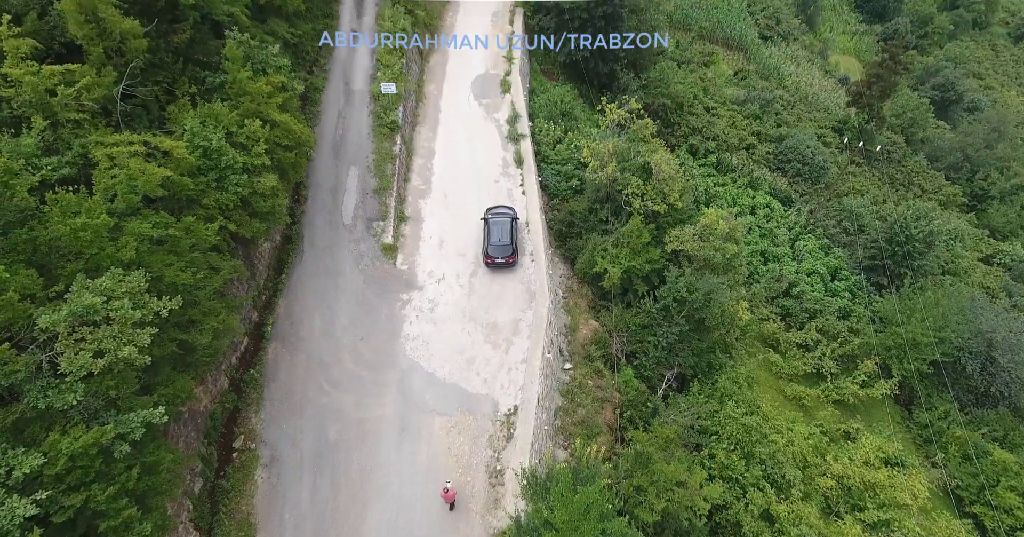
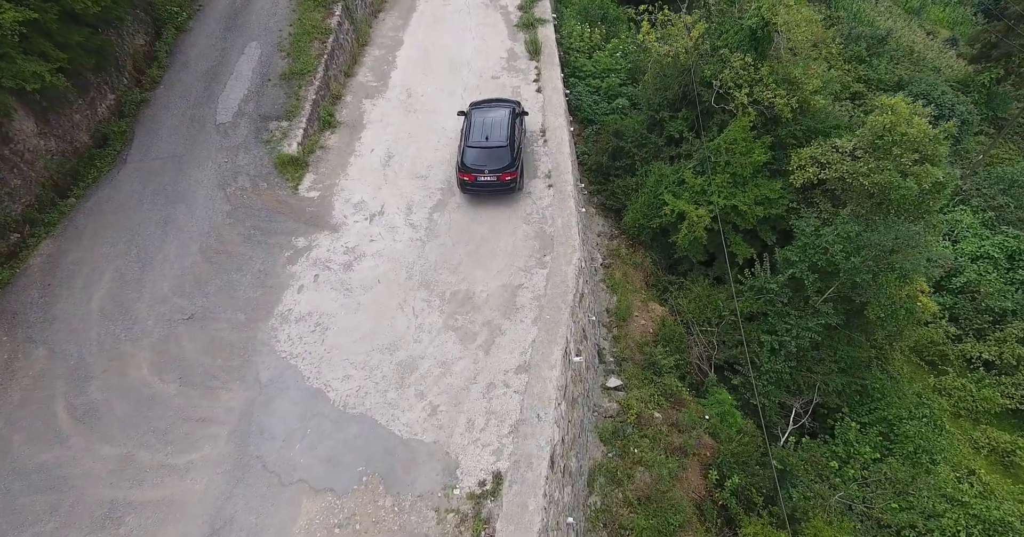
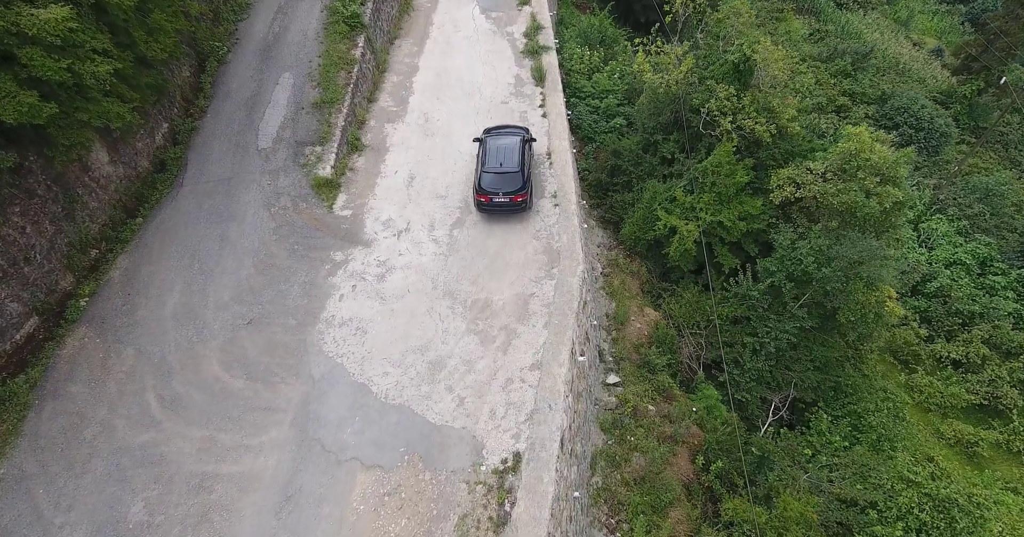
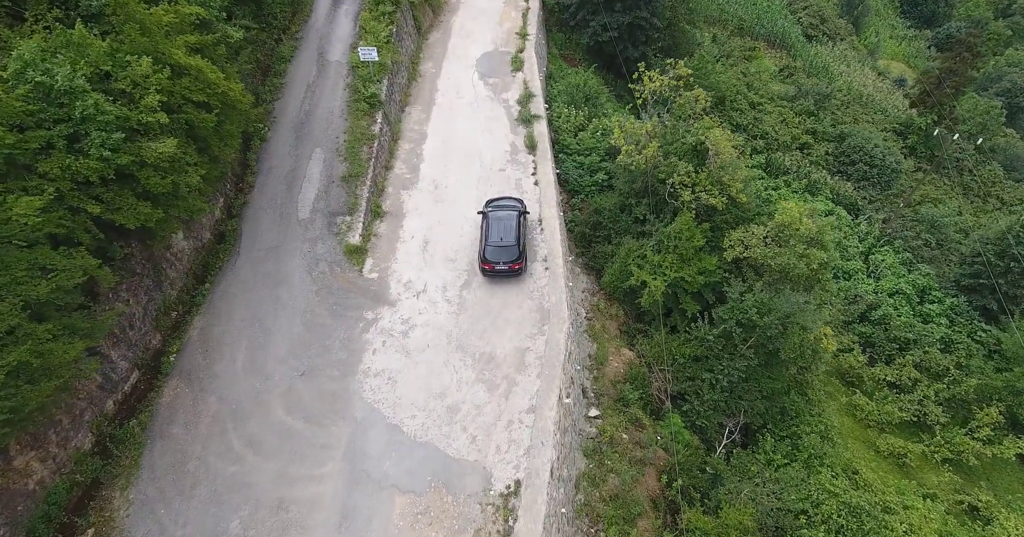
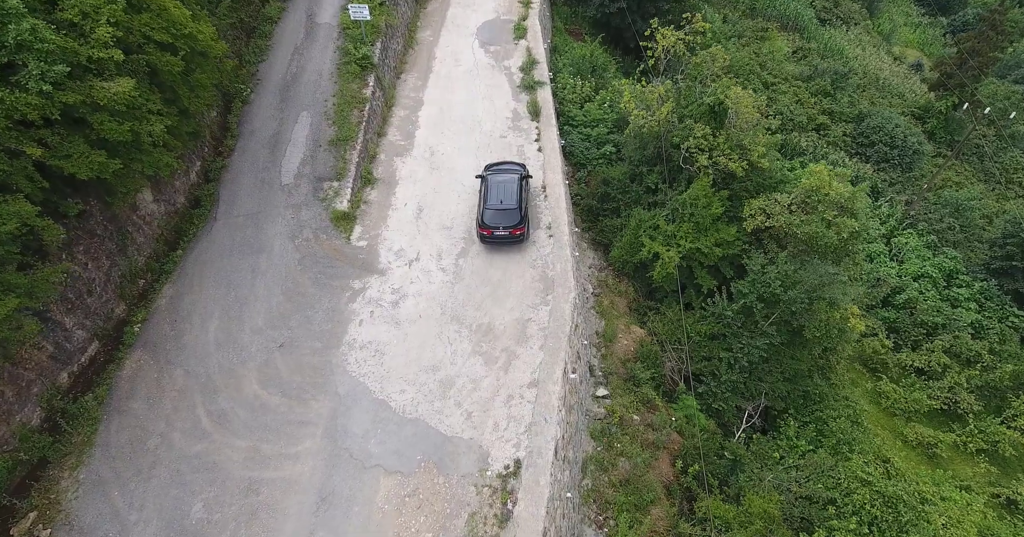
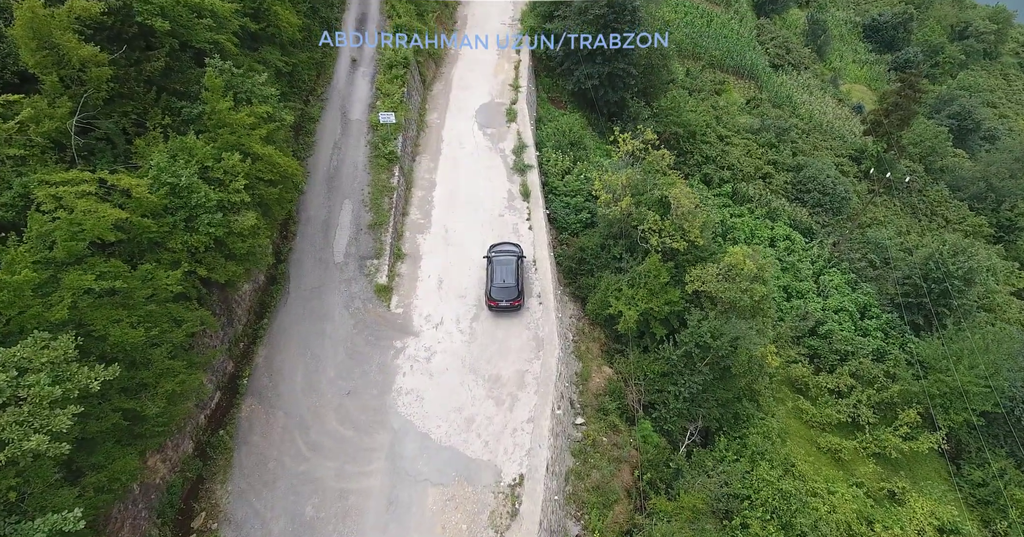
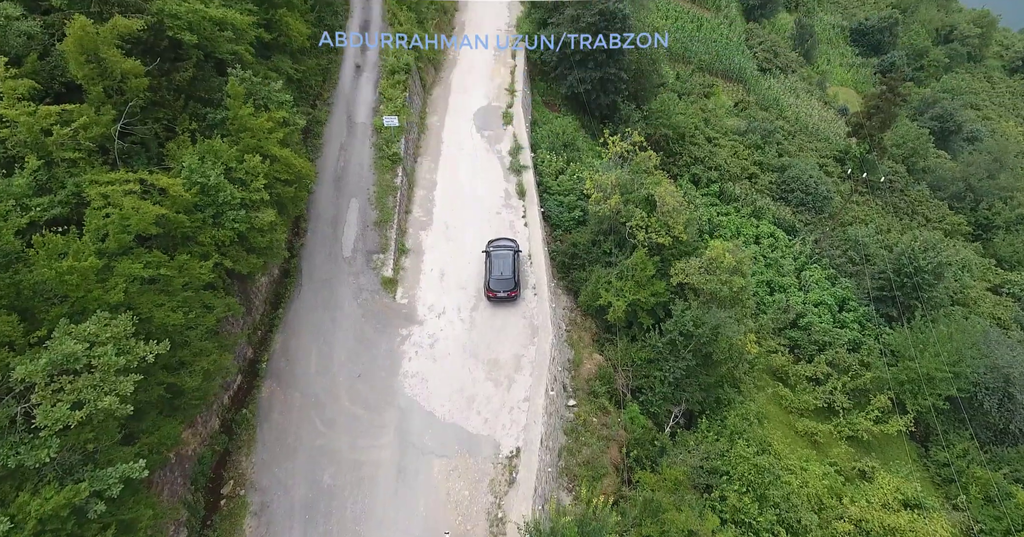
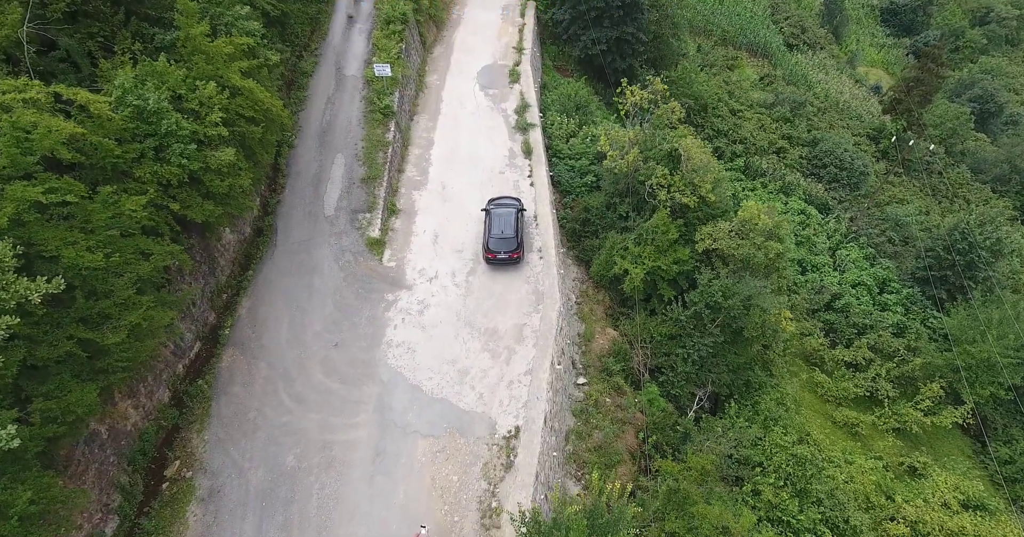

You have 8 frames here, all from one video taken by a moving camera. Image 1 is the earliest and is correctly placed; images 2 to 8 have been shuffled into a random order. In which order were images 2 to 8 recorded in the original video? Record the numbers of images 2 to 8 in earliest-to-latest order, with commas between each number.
7, 6, 8, 4, 5, 3, 2
